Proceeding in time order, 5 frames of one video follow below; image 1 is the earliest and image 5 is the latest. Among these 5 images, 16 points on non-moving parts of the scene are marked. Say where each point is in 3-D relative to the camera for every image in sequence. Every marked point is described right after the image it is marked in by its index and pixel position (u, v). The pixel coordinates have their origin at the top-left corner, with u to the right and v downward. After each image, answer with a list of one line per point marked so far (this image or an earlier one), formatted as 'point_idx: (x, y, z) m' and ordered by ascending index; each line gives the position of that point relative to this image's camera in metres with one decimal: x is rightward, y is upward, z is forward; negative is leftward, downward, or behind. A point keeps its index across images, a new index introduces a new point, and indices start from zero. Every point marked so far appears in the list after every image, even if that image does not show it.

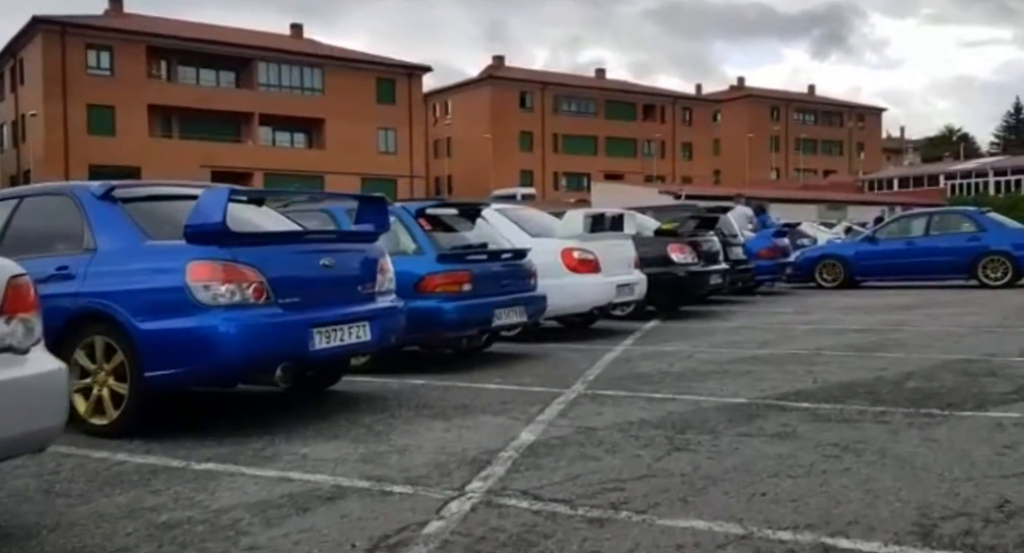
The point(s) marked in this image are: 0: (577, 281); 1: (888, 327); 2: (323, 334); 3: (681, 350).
0: (+0.7, -0.1, +10.3) m
1: (+4.3, -0.6, +10.8) m
2: (-1.2, -0.4, +5.8) m
3: (+1.6, -0.7, +9.1) m
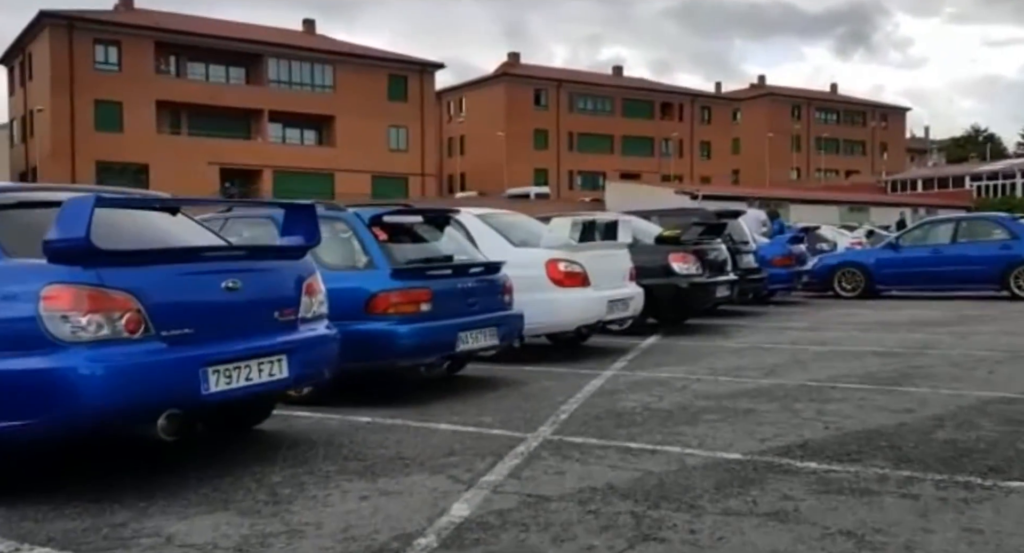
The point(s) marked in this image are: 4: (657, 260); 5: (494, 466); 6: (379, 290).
0: (+0.5, -0.2, +9.2) m
1: (+4.1, -0.8, +9.7) m
2: (-1.4, -0.5, +4.7) m
3: (+1.4, -0.9, +8.0) m
4: (+1.8, +0.2, +11.9) m
5: (-0.1, -1.0, +5.0) m
6: (-0.9, -0.1, +6.8) m
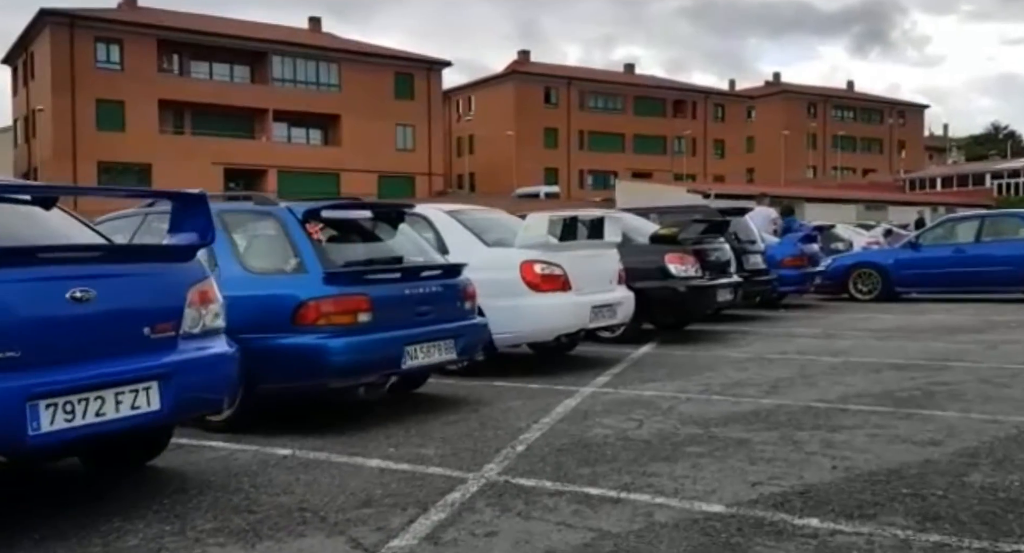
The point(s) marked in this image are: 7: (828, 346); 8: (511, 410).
0: (+0.2, -0.2, +8.2) m
1: (+3.8, -0.8, +8.6) m
2: (-1.8, -0.5, +3.7) m
3: (+1.1, -0.9, +7.0) m
4: (+1.6, +0.2, +10.9) m
5: (-0.4, -1.0, +3.9) m
6: (-1.2, -0.1, +5.8) m
7: (+3.4, -0.7, +10.3) m
8: (0.0, -0.9, +6.6) m
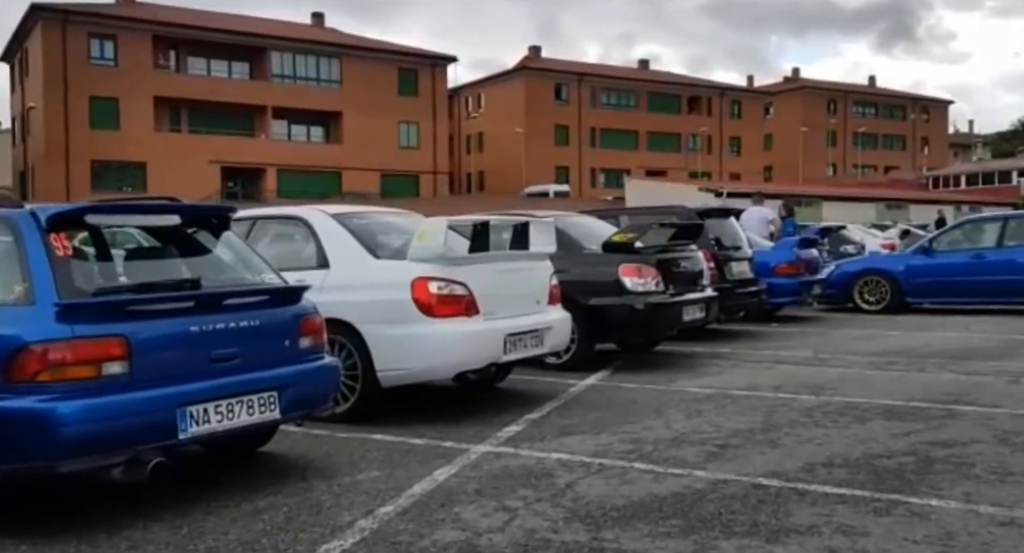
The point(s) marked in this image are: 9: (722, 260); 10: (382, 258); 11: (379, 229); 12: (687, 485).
0: (-0.6, -0.4, +6.4) m
1: (+3.1, -0.9, +6.8) m
2: (-2.6, -0.7, +2.1) m
3: (+0.3, -1.0, +5.2) m
4: (+0.9, 0.0, +9.1) m
5: (-1.3, -1.2, +2.2) m
6: (-2.1, -0.3, +4.1) m
7: (+2.7, -0.9, +8.5) m
8: (-0.8, -1.1, +4.8) m
9: (+2.5, +0.2, +11.4) m
10: (-0.9, +0.1, +6.8) m
11: (-1.0, +0.3, +7.1) m
12: (+0.9, -1.0, +4.7) m
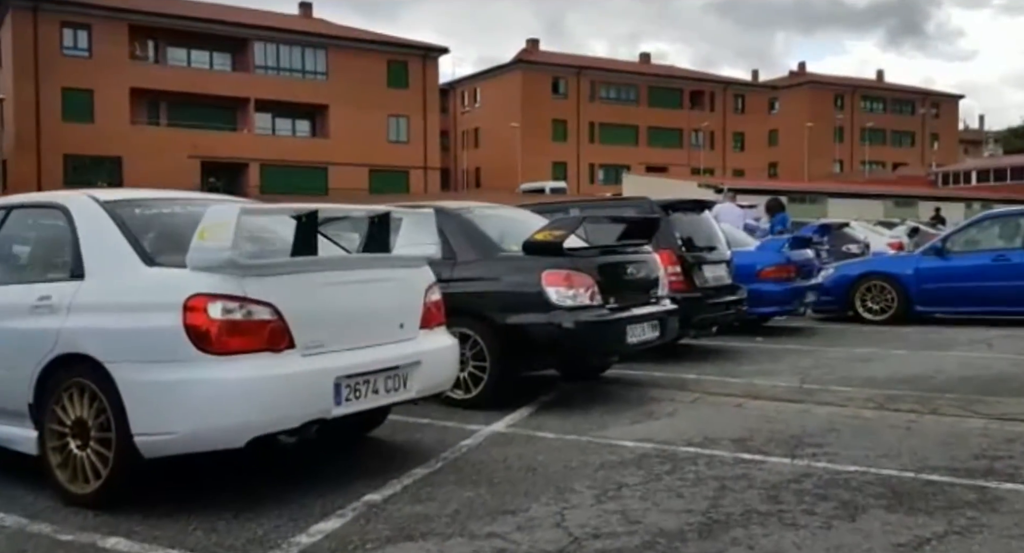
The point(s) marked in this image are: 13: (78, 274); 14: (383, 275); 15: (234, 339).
0: (-1.4, -0.5, +4.3) m
1: (+2.3, -1.0, +4.7) m
2: (-3.5, -0.8, 0.0) m
3: (-0.5, -1.1, +3.1) m
4: (+0.1, 0.0, +7.0) m
5: (-2.1, -1.3, +0.1) m
6: (-2.9, -0.4, +2.0) m
7: (+1.9, -1.0, +6.3) m
8: (-1.6, -1.2, +2.7) m
9: (+1.7, +0.1, +9.2) m
10: (-1.8, +0.1, +4.7) m
11: (-1.8, +0.3, +5.0) m
12: (0.0, -1.1, +2.6) m
13: (-2.2, 0.0, +4.8) m
14: (-0.7, 0.0, +5.2) m
15: (-1.3, -0.3, +4.4) m
